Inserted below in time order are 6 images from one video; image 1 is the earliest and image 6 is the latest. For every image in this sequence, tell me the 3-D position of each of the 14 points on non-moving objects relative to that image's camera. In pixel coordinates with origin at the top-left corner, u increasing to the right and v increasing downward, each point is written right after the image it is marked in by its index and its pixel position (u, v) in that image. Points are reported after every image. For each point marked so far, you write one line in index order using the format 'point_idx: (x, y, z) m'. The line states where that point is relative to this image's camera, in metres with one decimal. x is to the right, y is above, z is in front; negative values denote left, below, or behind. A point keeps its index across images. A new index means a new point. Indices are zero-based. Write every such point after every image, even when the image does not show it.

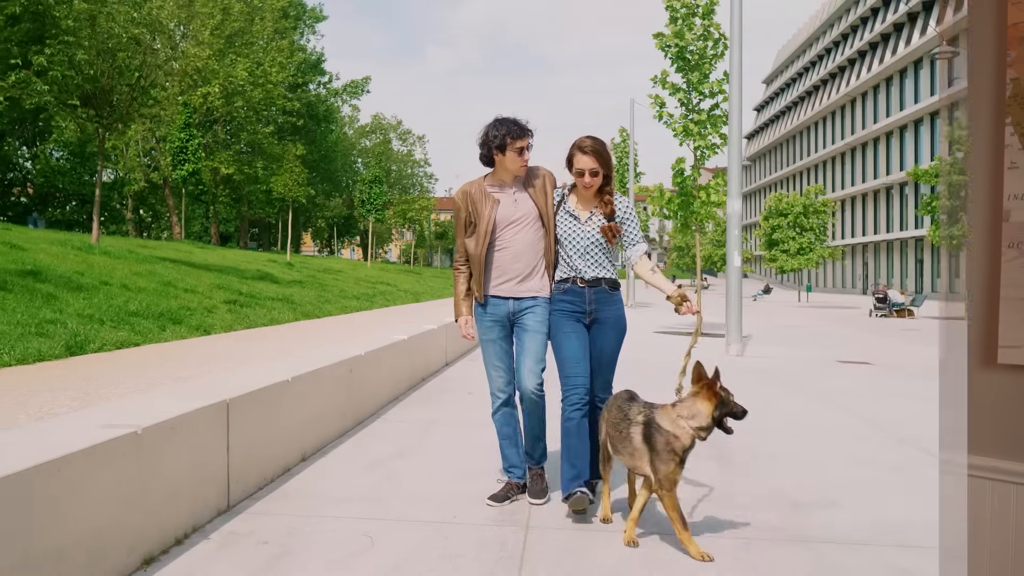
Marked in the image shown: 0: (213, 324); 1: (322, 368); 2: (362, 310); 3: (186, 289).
0: (-4.0, -0.5, +11.1) m
1: (-1.5, -0.6, +6.6) m
2: (-3.2, -0.5, +17.5) m
3: (-5.6, 0.0, +14.1) m
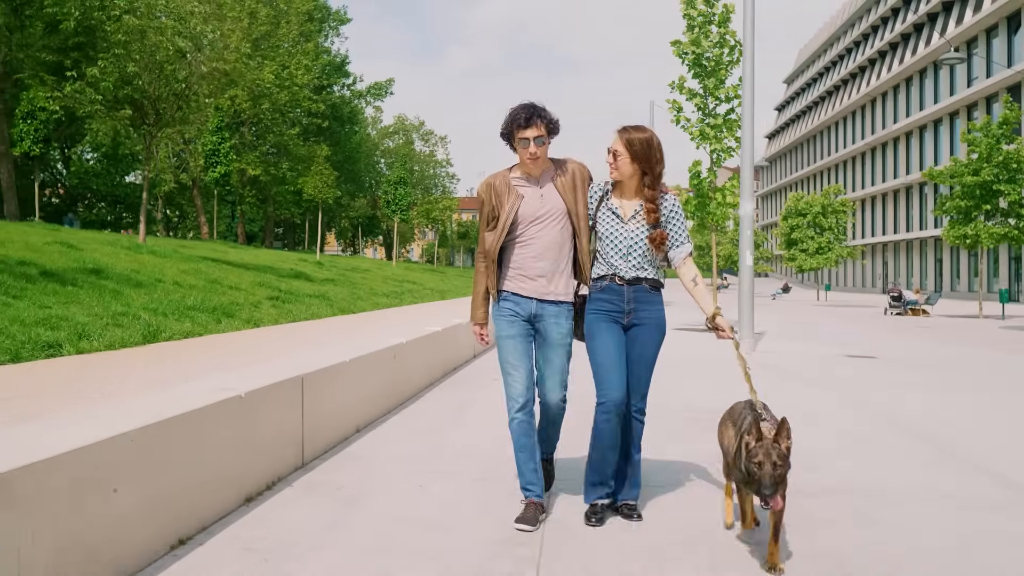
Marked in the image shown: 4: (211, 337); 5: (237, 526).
0: (-3.7, -0.4, +12.1) m
1: (-1.3, -0.6, +7.6) m
2: (-2.7, -0.4, +18.4) m
3: (-5.2, 0.0, +15.2) m
4: (-3.5, -0.6, +9.6) m
5: (-1.5, -1.3, +4.7) m
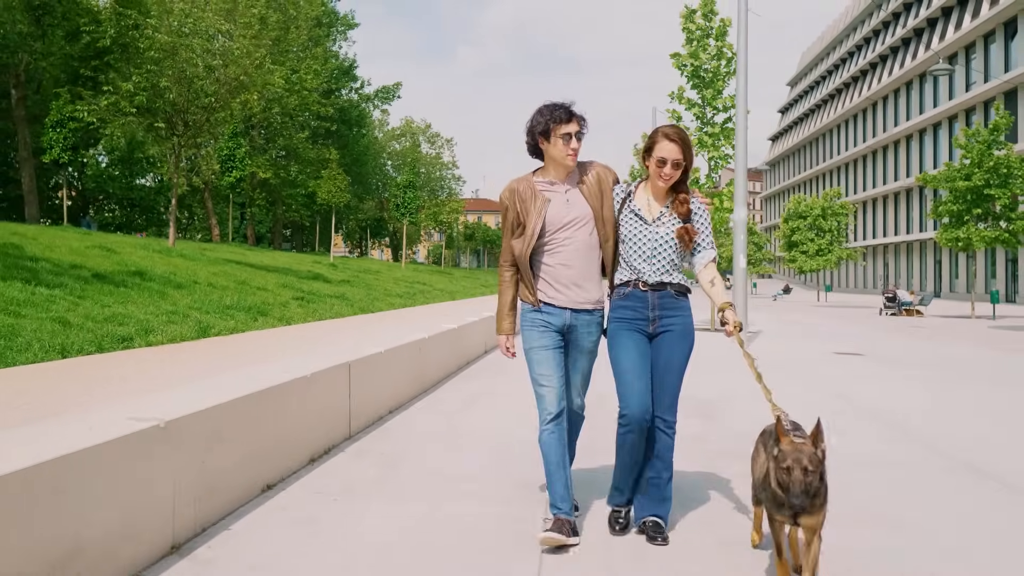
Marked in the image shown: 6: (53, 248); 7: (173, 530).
0: (-3.5, -0.5, +13.2) m
1: (-1.2, -0.6, +8.7) m
2: (-2.5, -0.4, +19.6) m
3: (-5.0, 0.0, +16.3) m
4: (-3.4, -0.6, +10.7) m
5: (-1.4, -1.3, +5.8) m
6: (-8.4, +0.7, +15.1) m
7: (-1.7, -1.2, +4.2) m
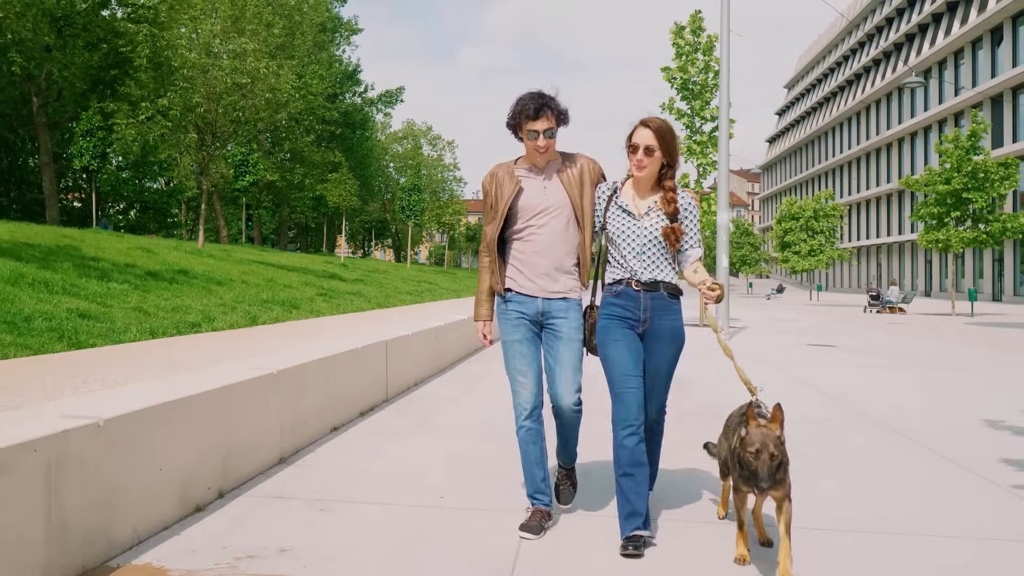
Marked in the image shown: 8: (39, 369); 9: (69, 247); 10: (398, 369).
0: (-3.5, -0.4, +14.9) m
1: (-1.1, -0.5, +10.4) m
2: (-2.5, -0.4, +21.3) m
3: (-5.0, +0.1, +18.0) m
4: (-3.3, -0.5, +12.4) m
5: (-1.4, -1.2, +7.5) m
6: (-8.3, +0.8, +16.8) m
7: (-1.6, -1.2, +5.9) m
8: (-3.9, -0.7, +6.9) m
9: (-8.3, +0.8, +15.4) m
10: (-1.3, -0.9, +9.1) m
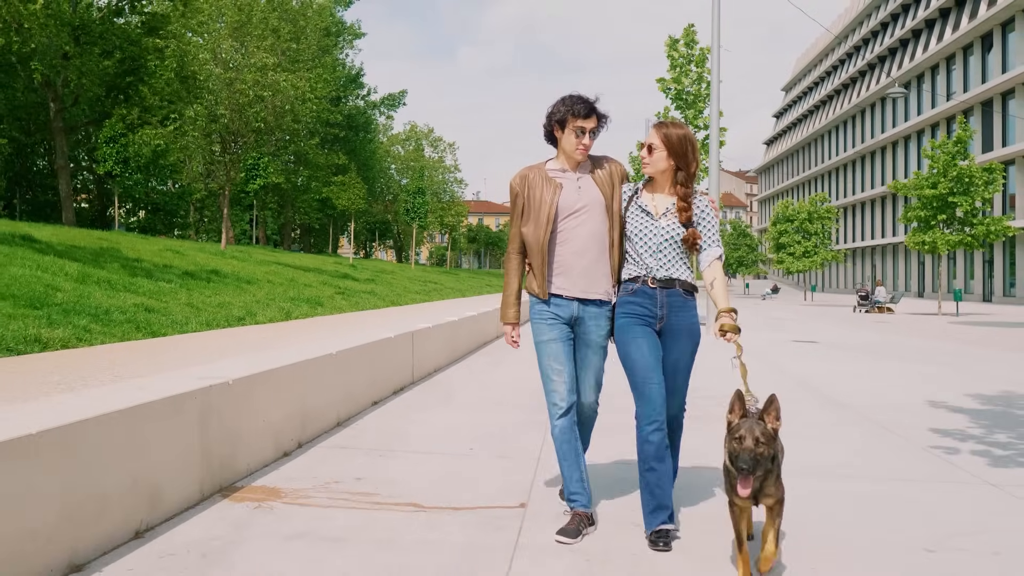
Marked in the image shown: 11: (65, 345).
0: (-3.4, -0.4, +16.3) m
1: (-1.0, -0.5, +11.8) m
2: (-2.4, -0.4, +22.6) m
3: (-4.9, +0.1, +19.4) m
4: (-3.2, -0.5, +13.8) m
5: (-1.3, -1.2, +8.9) m
6: (-8.2, +0.8, +18.1) m
7: (-1.5, -1.1, +7.3) m
8: (-3.8, -0.6, +8.2) m
9: (-8.2, +0.8, +16.8) m
10: (-1.2, -0.9, +10.5) m
11: (-4.3, -0.6, +8.1) m
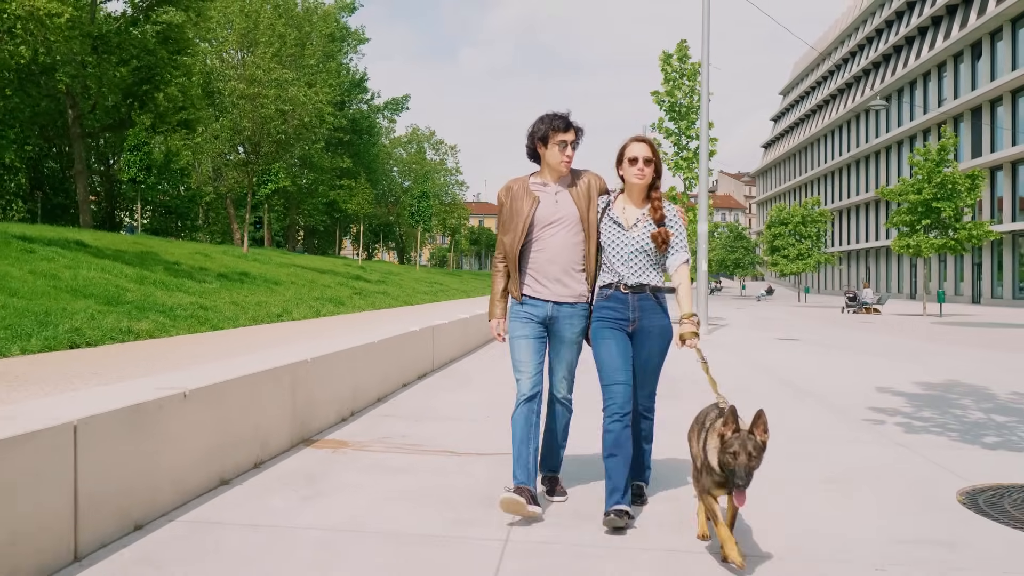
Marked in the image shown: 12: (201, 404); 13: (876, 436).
0: (-3.3, -0.4, +17.9) m
1: (-0.9, -0.5, +13.4) m
2: (-2.3, -0.4, +24.2) m
3: (-4.8, +0.1, +21.0) m
4: (-3.1, -0.5, +15.4) m
5: (-1.2, -1.2, +10.4) m
6: (-8.1, +0.8, +19.7) m
7: (-1.4, -1.1, +8.8) m
8: (-3.7, -0.6, +9.8) m
9: (-8.1, +0.8, +18.3) m
10: (-1.1, -0.9, +12.0) m
11: (-4.3, -0.6, +9.6) m
12: (-1.9, -0.7, +5.0) m
13: (+3.6, -1.5, +8.1) m
